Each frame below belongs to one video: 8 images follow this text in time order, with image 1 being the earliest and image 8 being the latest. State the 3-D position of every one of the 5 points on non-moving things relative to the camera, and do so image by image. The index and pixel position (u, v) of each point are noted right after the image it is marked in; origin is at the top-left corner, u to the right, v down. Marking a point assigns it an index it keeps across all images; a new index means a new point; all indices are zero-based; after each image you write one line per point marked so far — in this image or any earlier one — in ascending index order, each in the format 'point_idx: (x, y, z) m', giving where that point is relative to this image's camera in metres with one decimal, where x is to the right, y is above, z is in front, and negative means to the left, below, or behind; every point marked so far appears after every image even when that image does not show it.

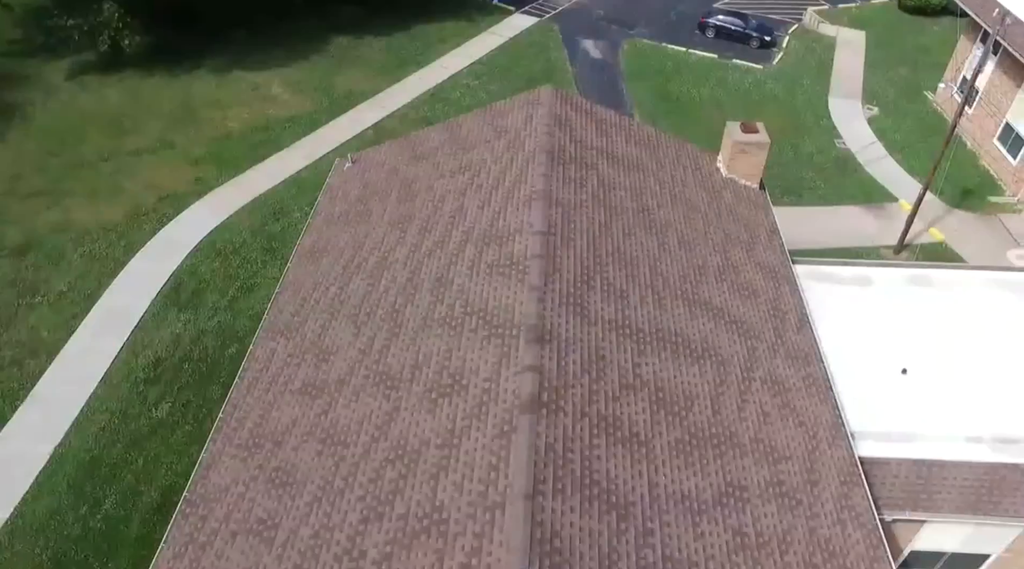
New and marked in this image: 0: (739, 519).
0: (+2.9, -3.0, +10.0) m
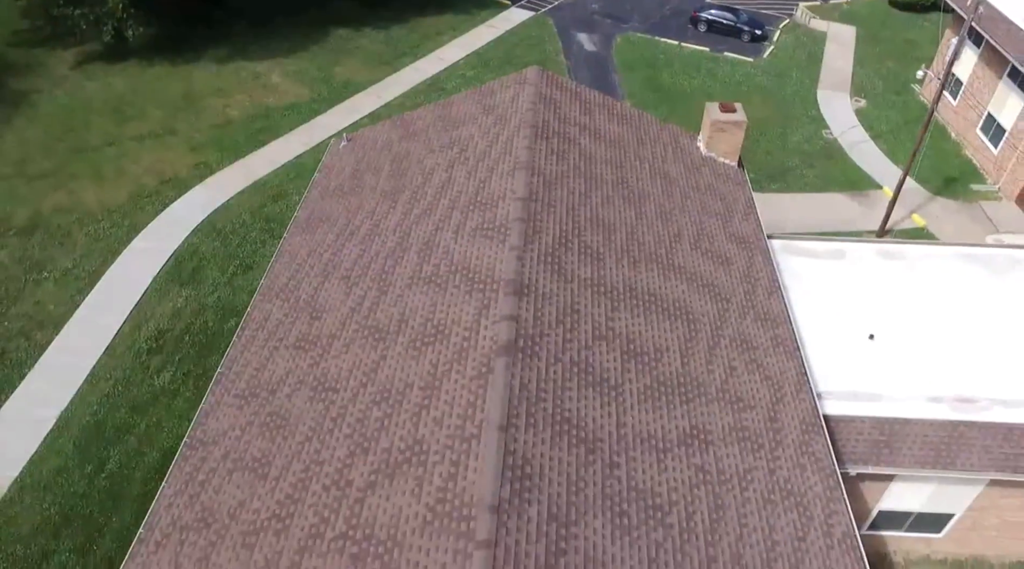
0: (+2.6, -2.4, +10.8) m
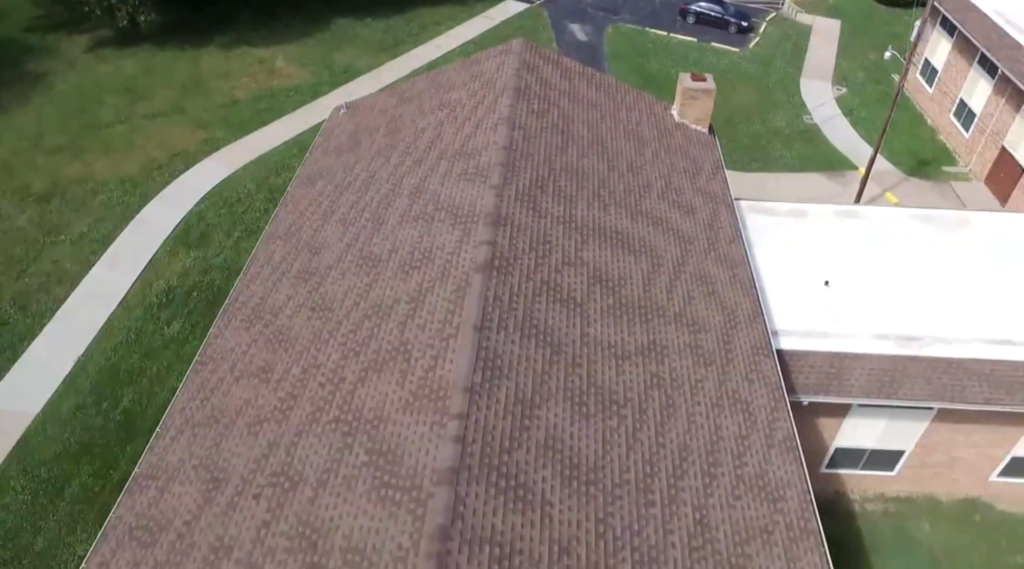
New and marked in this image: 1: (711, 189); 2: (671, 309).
0: (+2.2, -1.3, +12.1) m
1: (+4.4, +2.2, +17.4) m
2: (+2.7, -0.4, +13.3) m
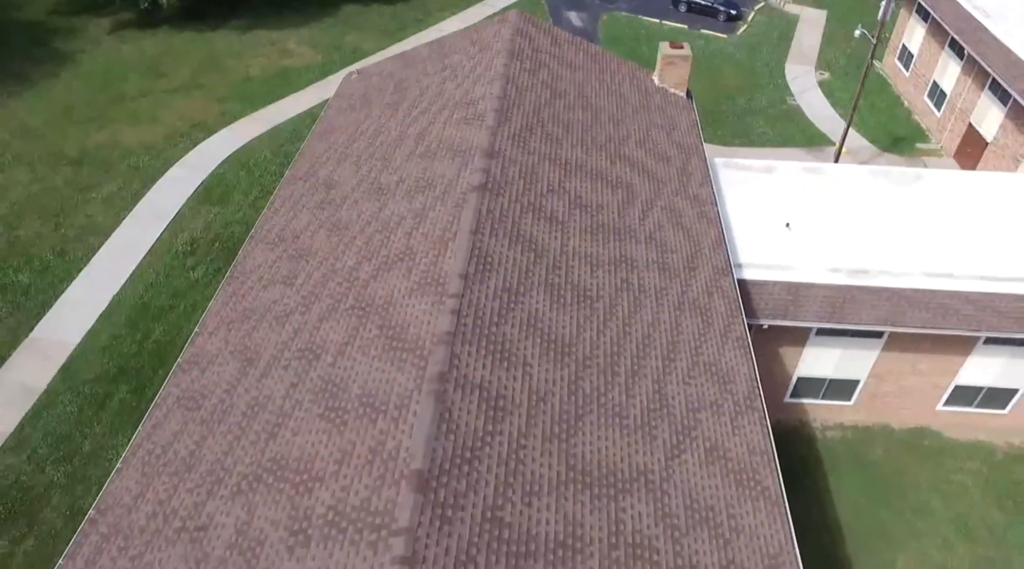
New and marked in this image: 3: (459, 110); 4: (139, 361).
0: (+2.1, +0.2, +14.0) m
1: (+4.3, +3.5, +19.4) m
2: (+2.5, +1.0, +15.3) m
3: (-1.2, +3.8, +17.1) m
4: (-9.3, -1.9, +19.4) m
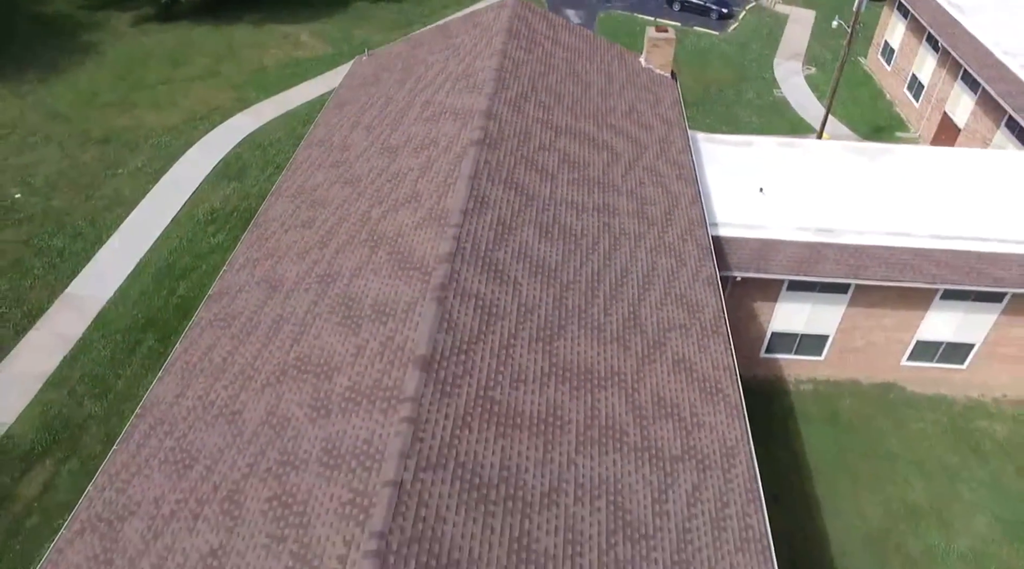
0: (+2.0, +1.3, +15.7) m
1: (+4.2, +4.6, +21.1) m
2: (+2.4, +2.1, +17.0) m
3: (-1.2, +4.9, +18.8) m
4: (-9.4, -0.8, +21.1) m
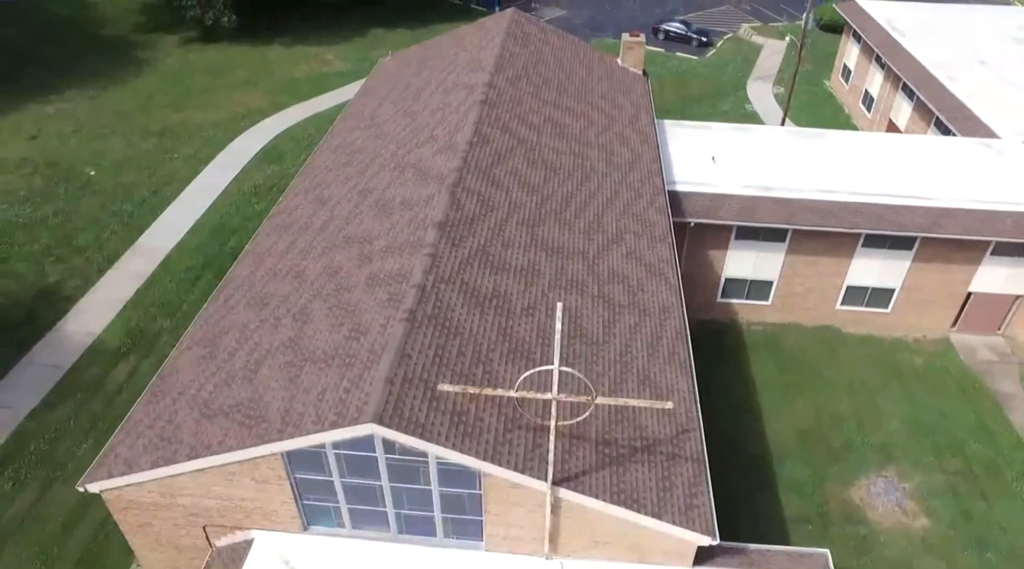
0: (+1.8, +3.1, +20.1) m
1: (+4.1, +6.1, +25.7) m
2: (+2.3, +3.9, +21.4) m
3: (-1.3, +6.6, +23.5) m
4: (-9.5, +0.8, +25.4) m
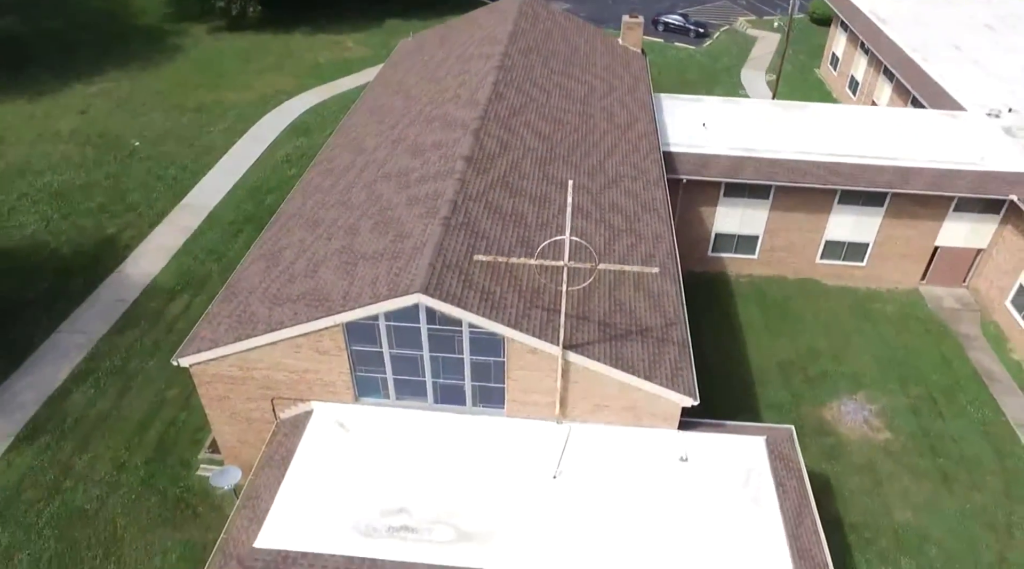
0: (+2.2, +4.8, +22.8) m
1: (+4.5, +7.7, +28.4) m
2: (+2.7, +5.5, +24.1) m
3: (-0.9, +8.2, +26.2) m
4: (-9.1, +2.5, +28.2) m
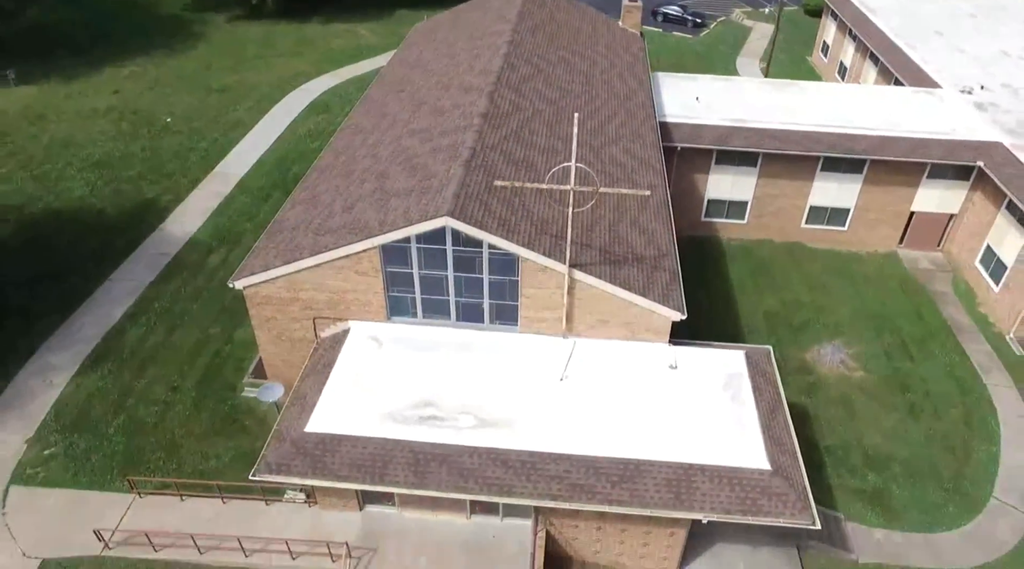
0: (+2.5, +6.3, +25.1) m
1: (+4.8, +9.2, +30.7) m
2: (+3.0, +7.0, +26.4) m
3: (-0.6, +9.7, +28.5) m
4: (-8.8, +4.0, +30.5) m
